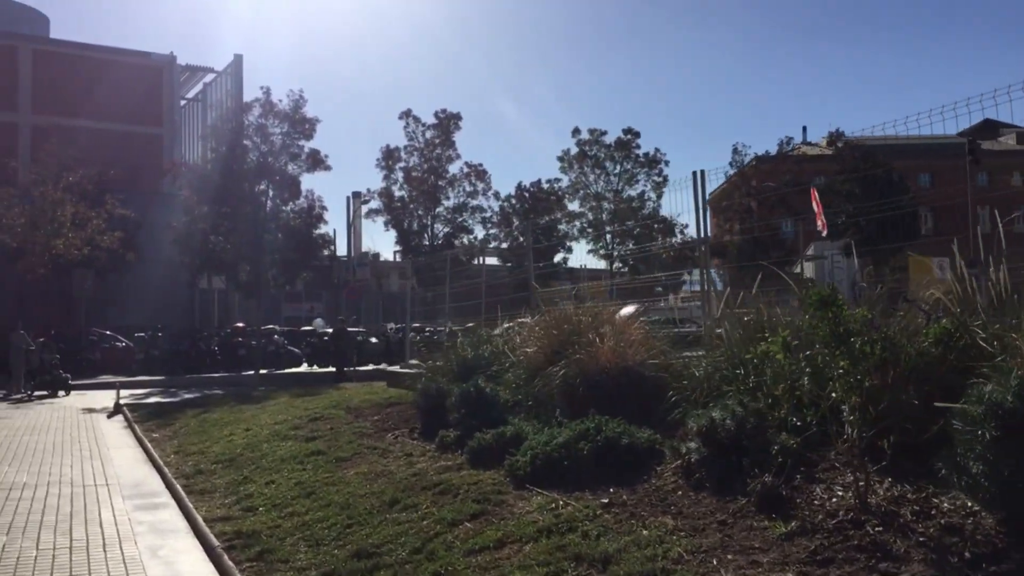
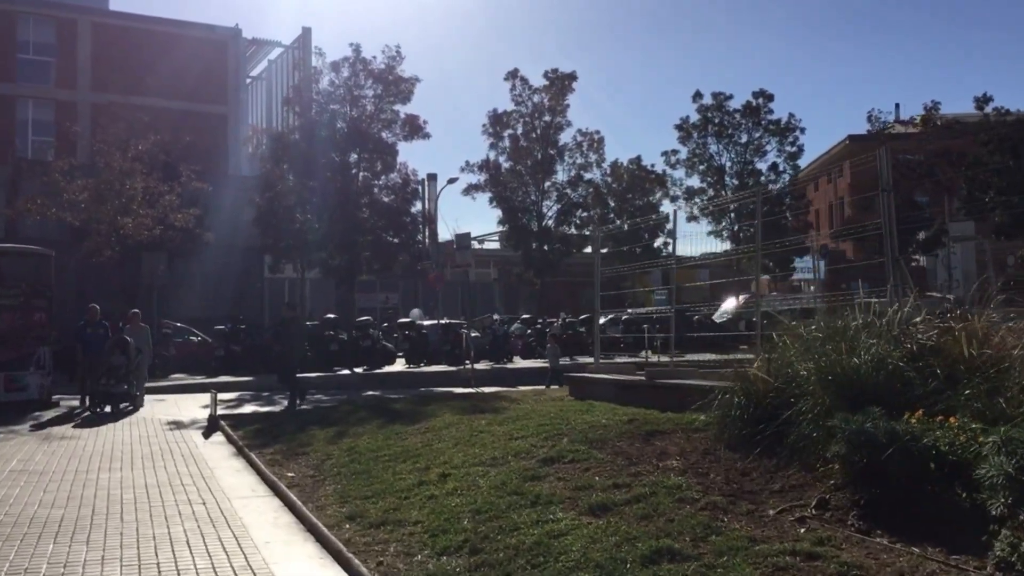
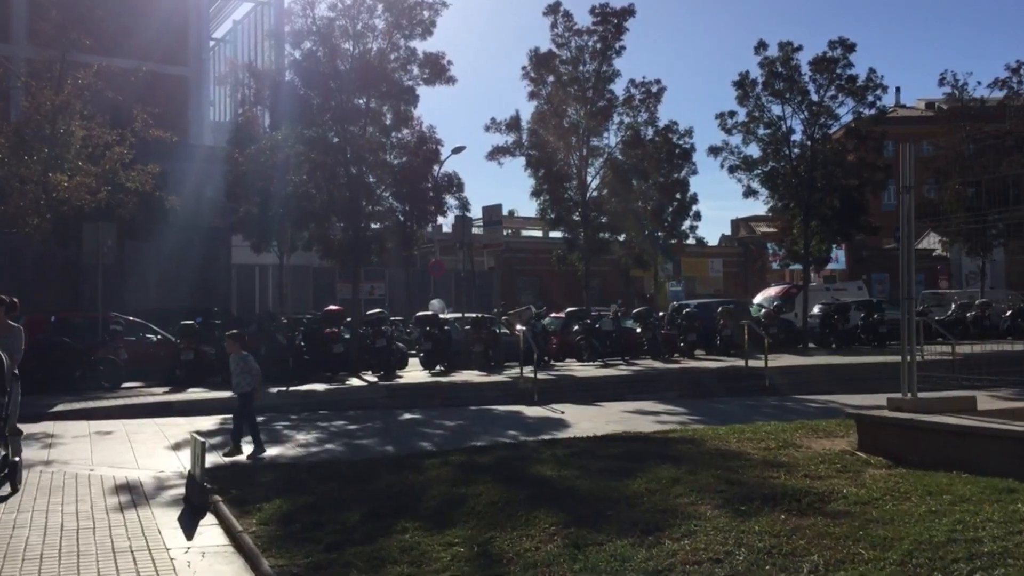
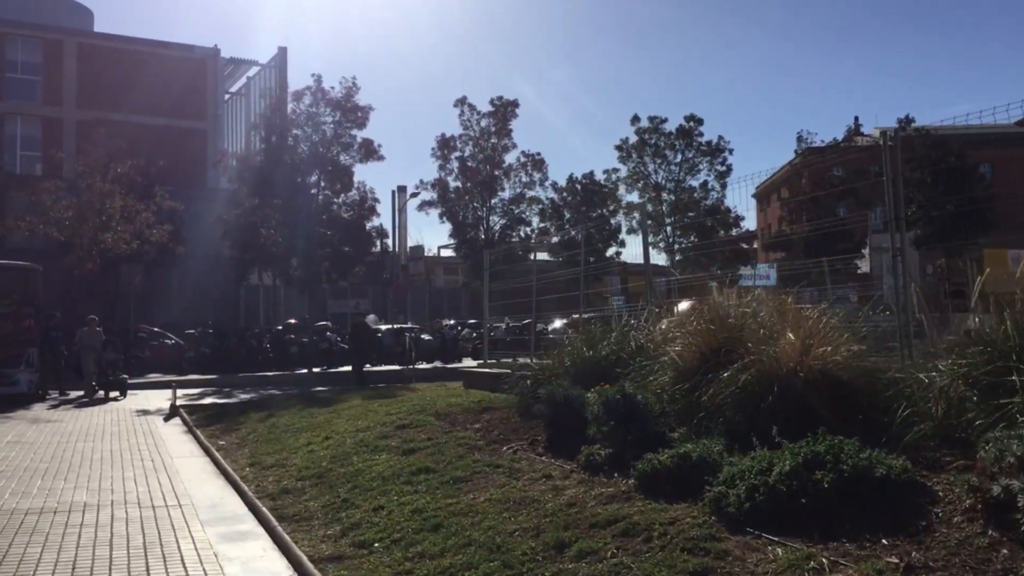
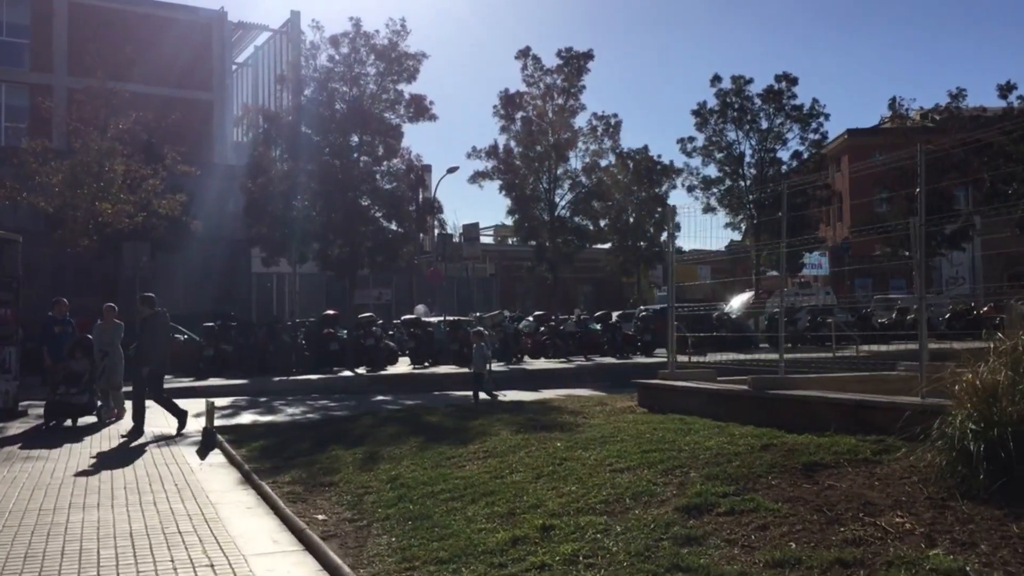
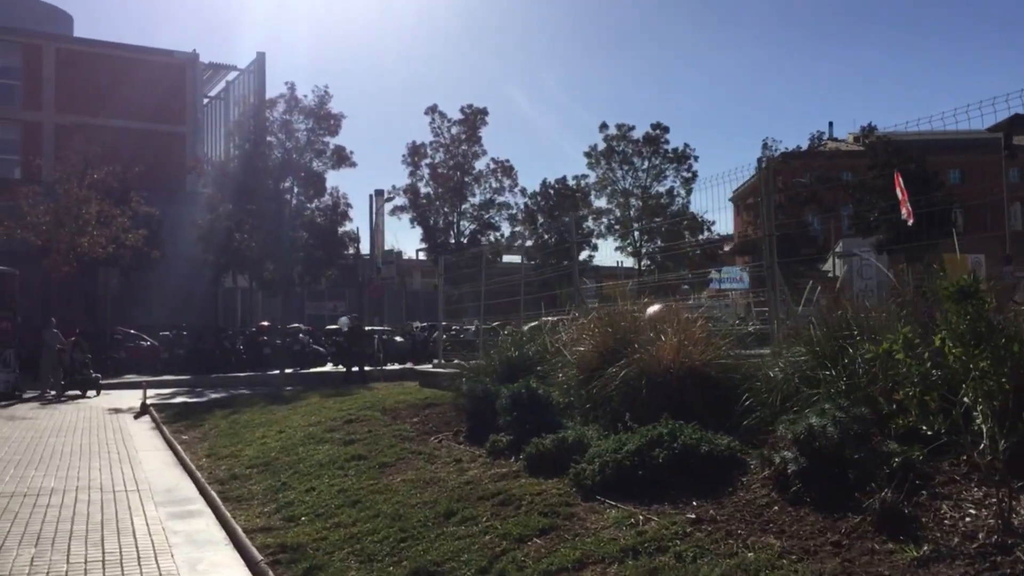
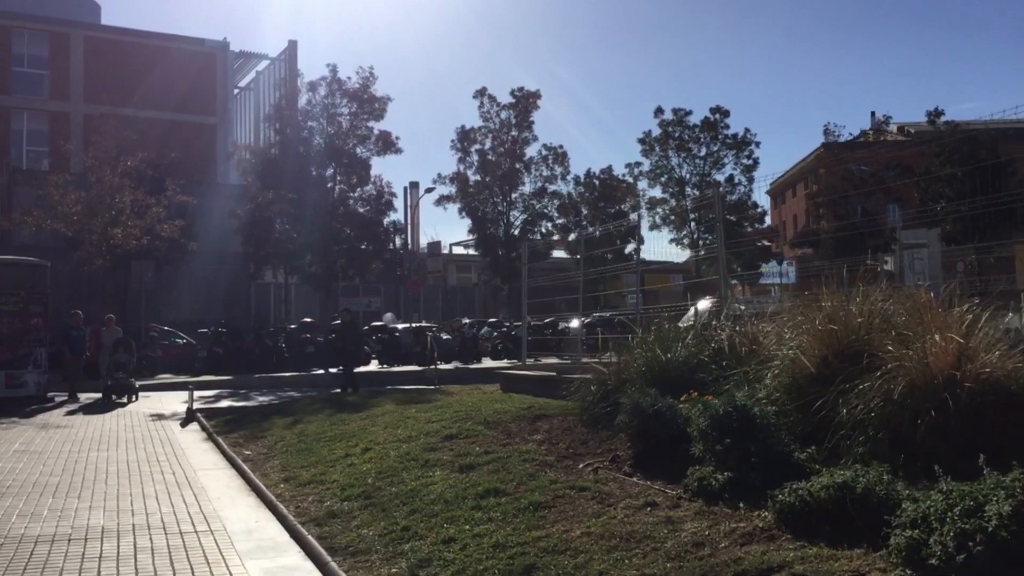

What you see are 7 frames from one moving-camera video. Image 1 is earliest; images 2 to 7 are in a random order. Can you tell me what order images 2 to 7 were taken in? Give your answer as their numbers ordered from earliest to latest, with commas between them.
6, 4, 7, 2, 5, 3
